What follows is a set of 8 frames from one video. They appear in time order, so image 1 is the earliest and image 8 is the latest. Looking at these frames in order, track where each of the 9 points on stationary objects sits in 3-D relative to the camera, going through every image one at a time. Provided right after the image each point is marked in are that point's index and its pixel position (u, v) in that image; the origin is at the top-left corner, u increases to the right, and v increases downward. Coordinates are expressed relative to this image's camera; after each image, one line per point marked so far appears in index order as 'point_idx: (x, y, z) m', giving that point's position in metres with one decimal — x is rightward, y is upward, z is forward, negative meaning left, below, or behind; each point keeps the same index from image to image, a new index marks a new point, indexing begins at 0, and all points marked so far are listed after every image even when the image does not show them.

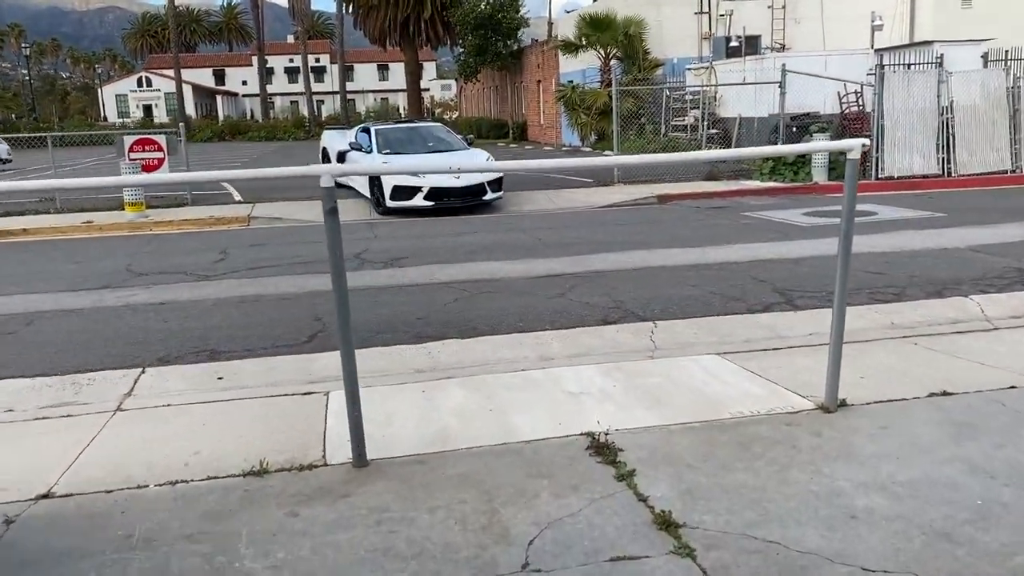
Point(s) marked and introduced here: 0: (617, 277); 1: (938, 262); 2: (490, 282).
0: (+1.0, +0.1, +8.3) m
1: (+4.1, +0.3, +8.5) m
2: (-0.2, +0.1, +8.2) m
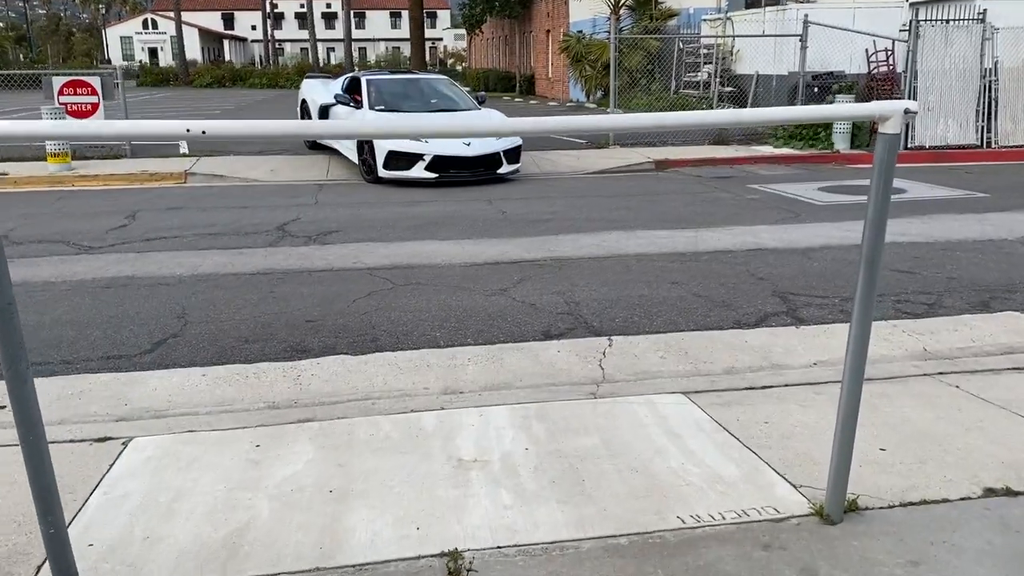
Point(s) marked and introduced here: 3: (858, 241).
0: (+0.6, +0.2, +6.8) m
1: (+3.7, +0.2, +6.8) m
2: (-0.7, +0.1, +6.6) m
3: (+2.9, +0.4, +7.4) m
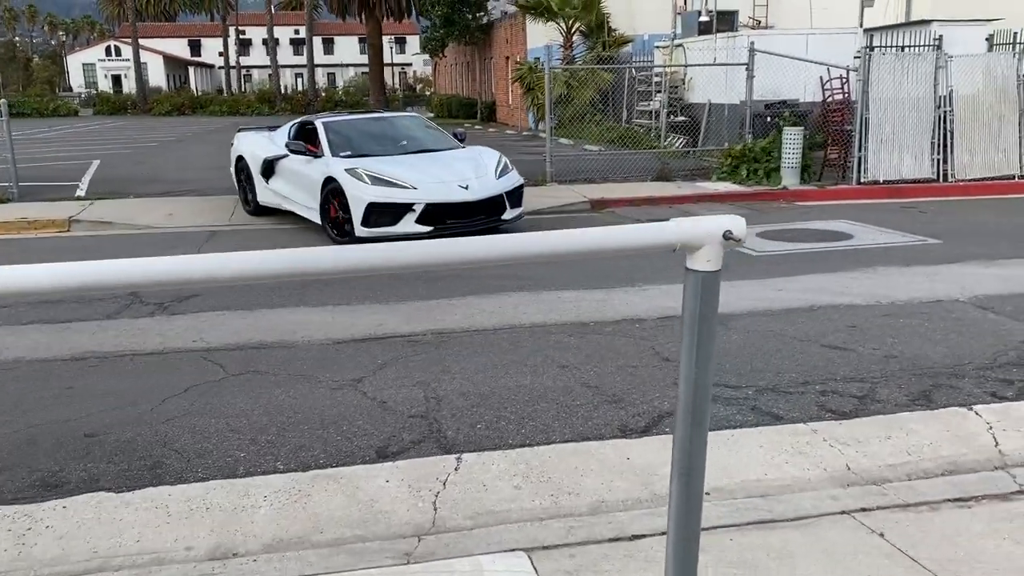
0: (-0.3, -0.3, +5.8) m
1: (+2.8, -0.3, +5.9) m
2: (-1.5, -0.4, +5.6) m
3: (+2.0, -0.1, +6.4) m
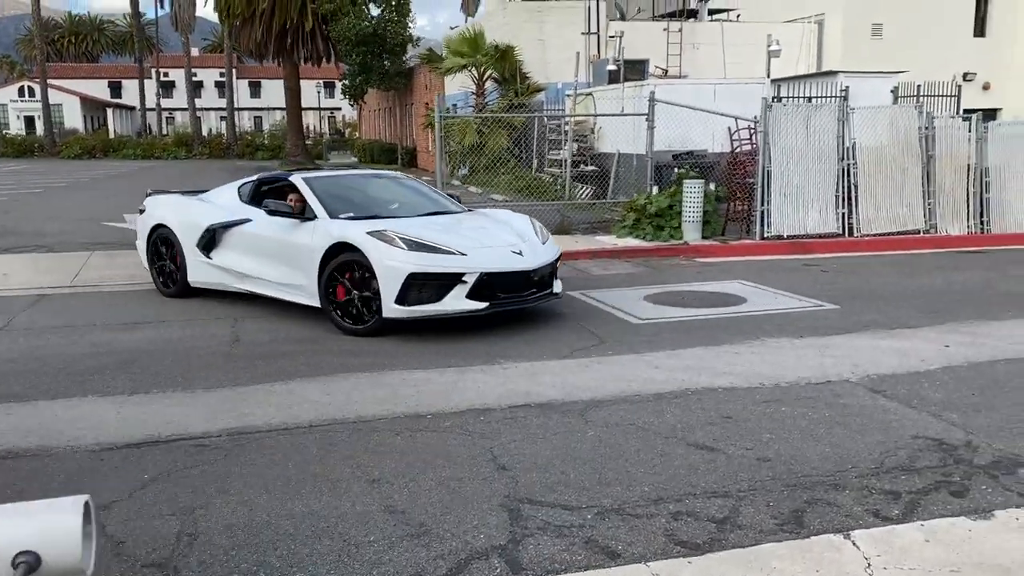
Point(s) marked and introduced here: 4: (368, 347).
0: (-1.3, -0.8, +4.8) m
1: (+1.8, -0.8, +5.2) m
2: (-2.5, -0.9, +4.5) m
3: (+1.0, -0.7, +5.6) m
4: (-1.1, -0.5, +6.9) m
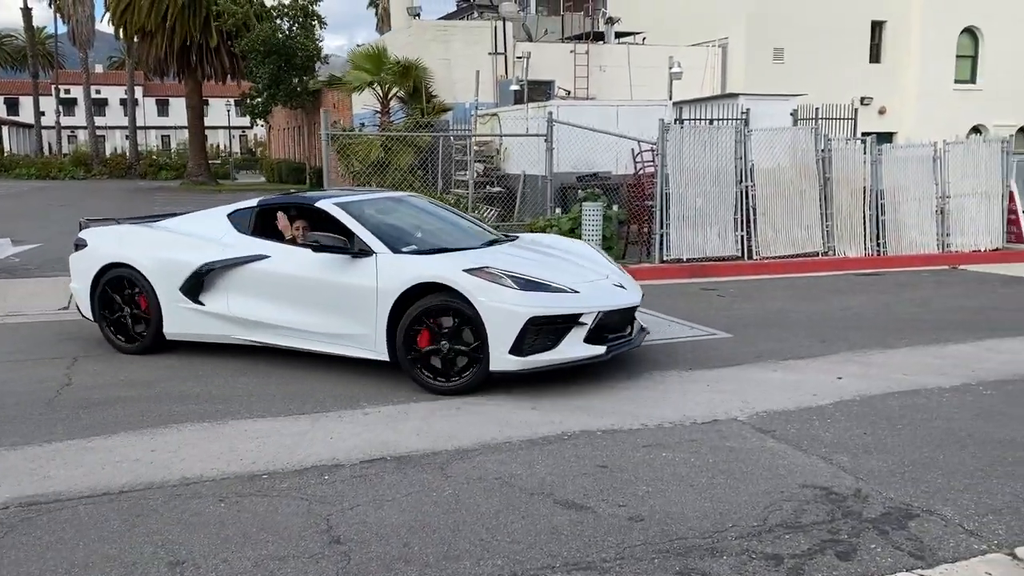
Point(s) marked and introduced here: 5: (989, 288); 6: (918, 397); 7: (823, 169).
0: (-2.1, -1.1, +4.0) m
1: (+1.0, -1.0, +4.7) m
2: (-3.2, -1.1, +3.7) m
3: (+0.1, -0.9, +5.1) m
4: (-2.0, -0.7, +6.2) m
5: (+5.7, 0.0, +10.5) m
6: (+2.7, -0.7, +5.8) m
7: (+4.6, +1.8, +13.0) m
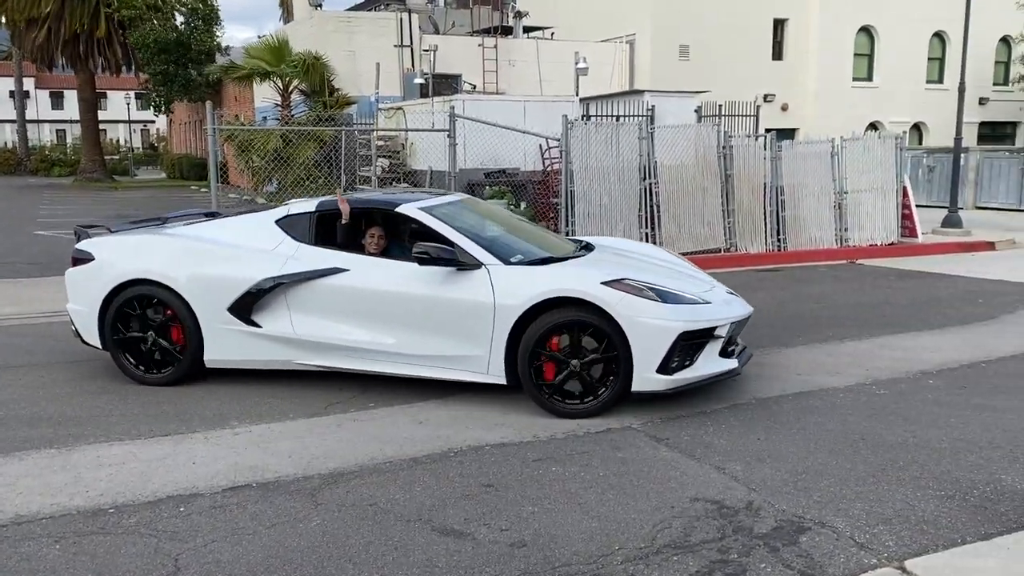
0: (-2.6, -1.1, +3.5) m
1: (+0.4, -1.0, +4.5) m
2: (-3.7, -1.2, +3.0) m
3: (-0.5, -0.9, +4.8) m
4: (-2.8, -0.8, +5.6) m
5: (+4.5, +0.1, +10.7) m
6: (+2.0, -0.7, +5.7) m
7: (+3.2, +1.8, +13.0) m
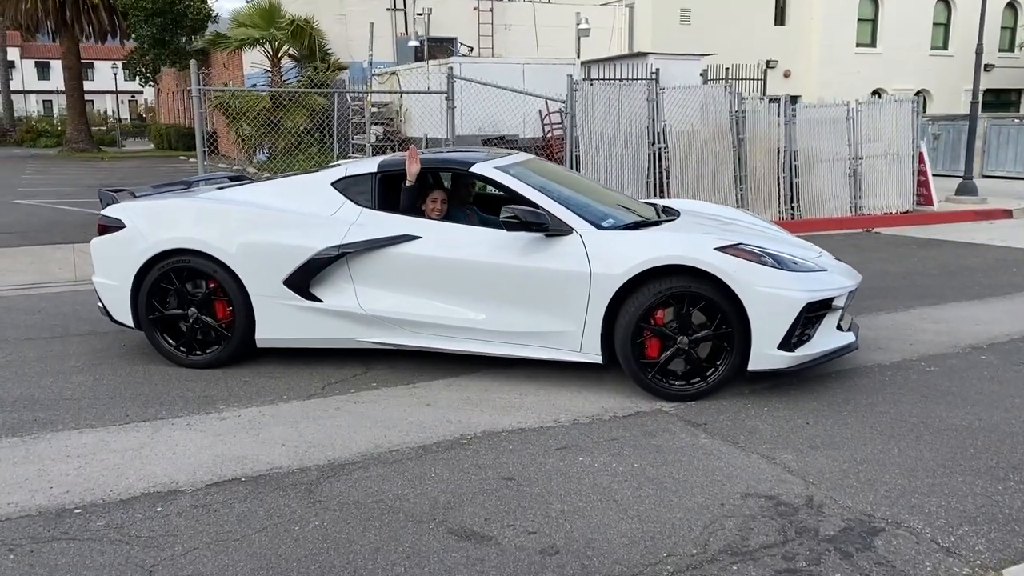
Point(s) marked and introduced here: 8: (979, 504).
0: (-2.5, -1.0, +3.0) m
1: (+0.5, -0.8, +4.0) m
2: (-3.6, -1.1, +2.5) m
3: (-0.4, -0.8, +4.2) m
4: (-2.7, -0.6, +5.1) m
5: (+4.6, +0.4, +10.1) m
6: (+2.1, -0.5, +5.2) m
7: (+3.2, +2.2, +12.4) m
8: (+1.9, -0.9, +3.6) m
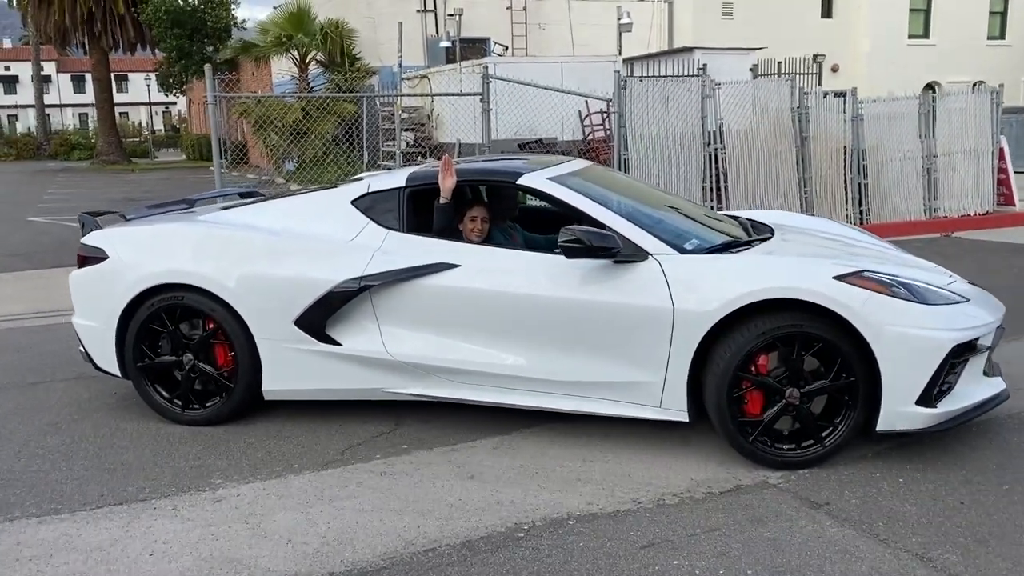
0: (-2.3, -1.2, +2.1) m
1: (+0.7, -1.0, +3.0) m
2: (-3.4, -1.3, +1.7) m
3: (-0.1, -0.9, +3.3) m
4: (-2.4, -0.8, +4.2) m
5: (+5.0, +0.3, +9.0) m
6: (+2.4, -0.7, +4.2) m
7: (+3.7, +2.1, +11.4) m
8: (+2.1, -1.0, +2.5) m
